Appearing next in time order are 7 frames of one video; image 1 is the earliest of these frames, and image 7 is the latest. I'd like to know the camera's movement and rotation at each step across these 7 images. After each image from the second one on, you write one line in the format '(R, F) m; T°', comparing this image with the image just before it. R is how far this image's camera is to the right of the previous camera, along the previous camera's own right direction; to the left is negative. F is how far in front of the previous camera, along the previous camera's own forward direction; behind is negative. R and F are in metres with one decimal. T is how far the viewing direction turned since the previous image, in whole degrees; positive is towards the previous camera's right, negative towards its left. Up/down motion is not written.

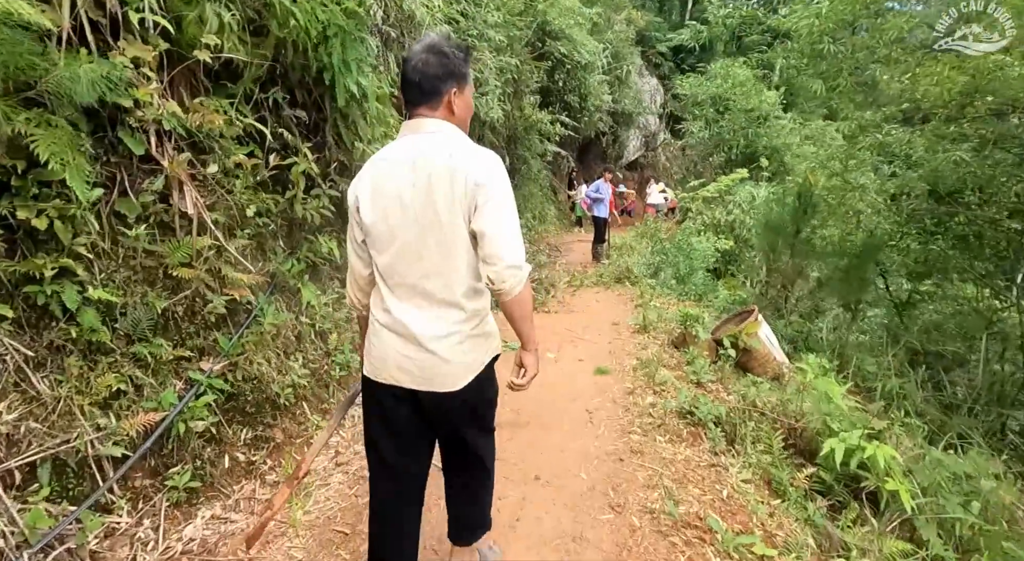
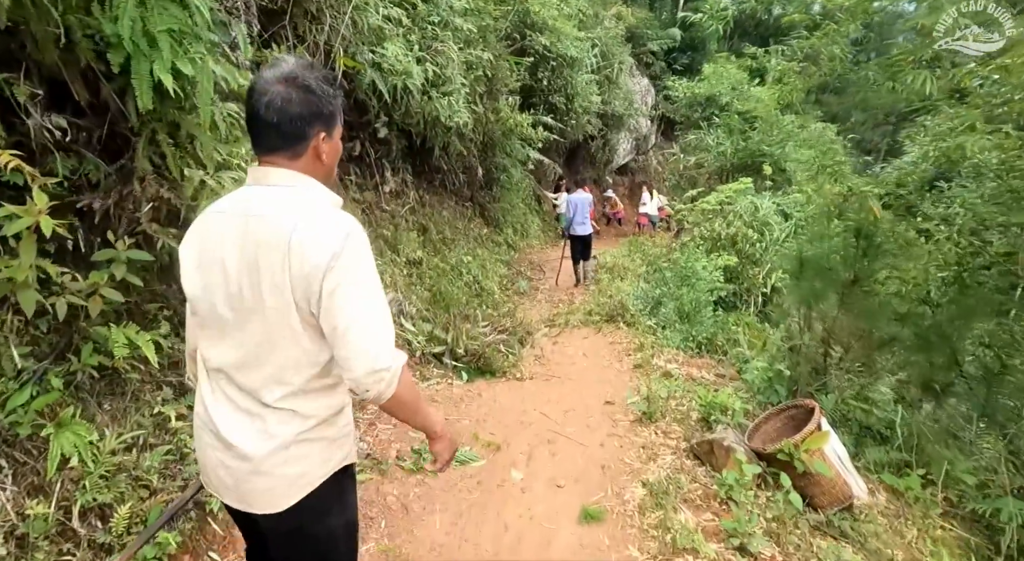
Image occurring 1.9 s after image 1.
(+0.2, +1.5) m; +1°
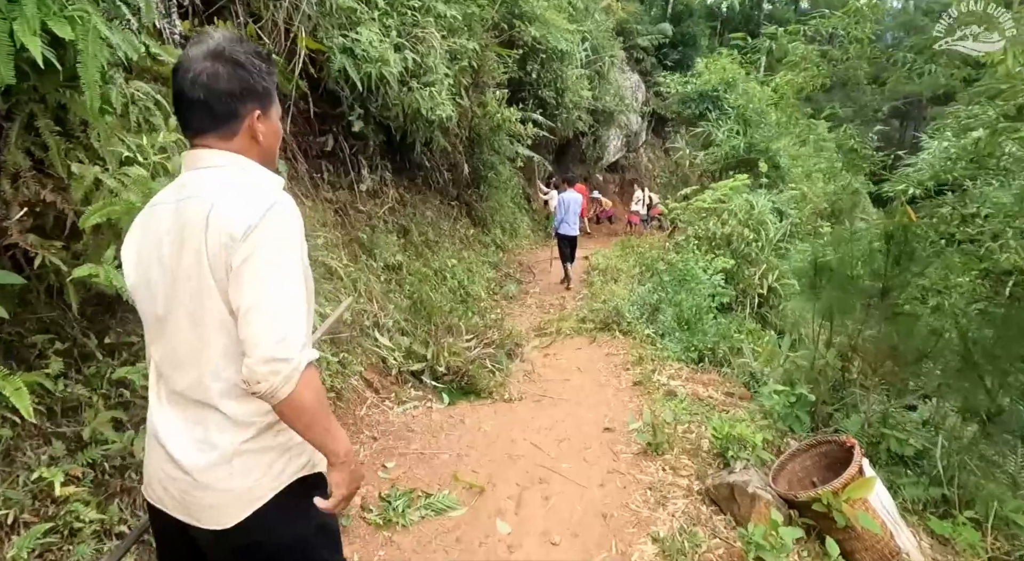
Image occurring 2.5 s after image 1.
(0.0, +0.5) m; +1°
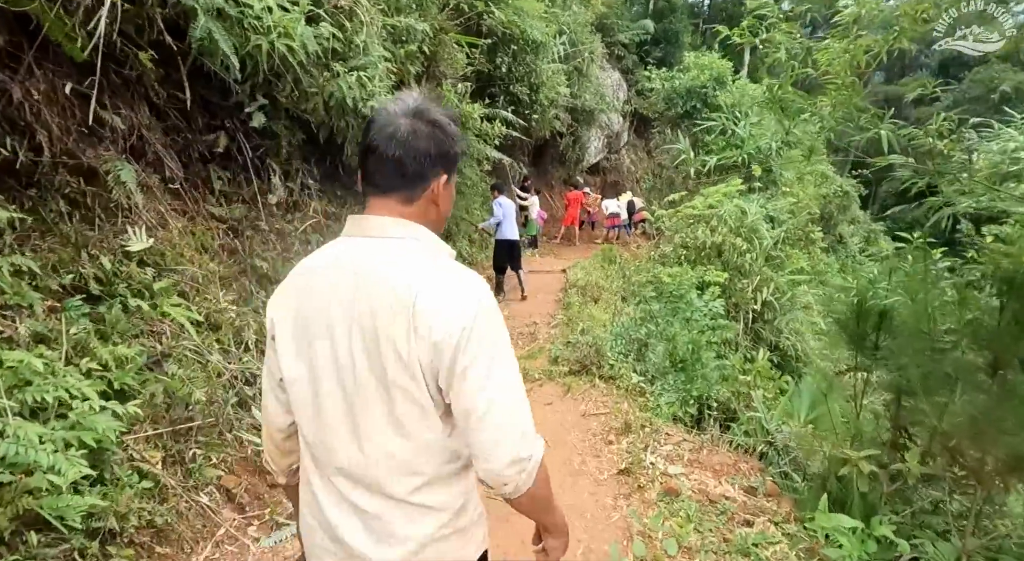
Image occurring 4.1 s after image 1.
(+0.3, +1.3) m; +2°
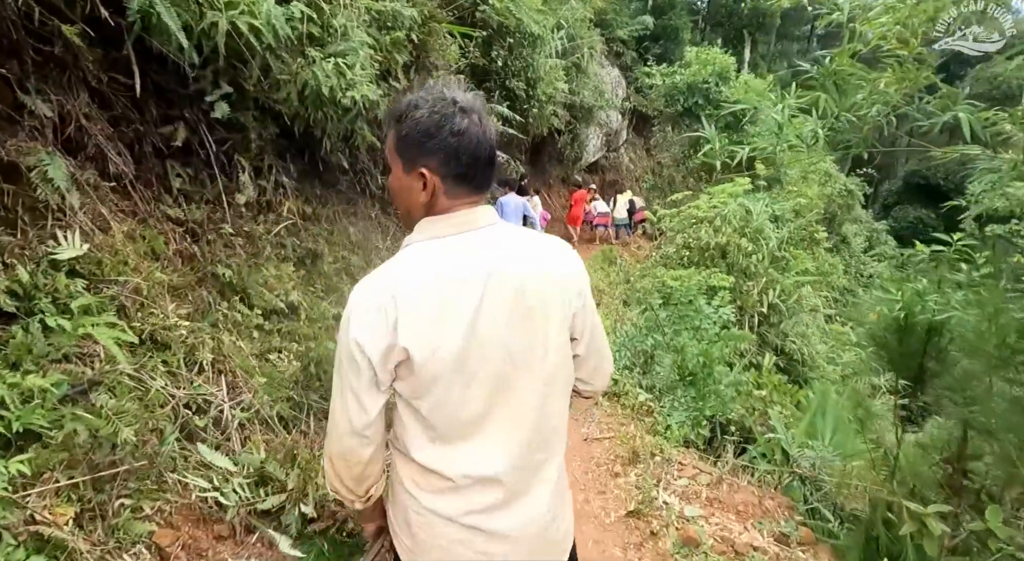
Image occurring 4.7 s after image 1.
(0.0, +0.5) m; 0°
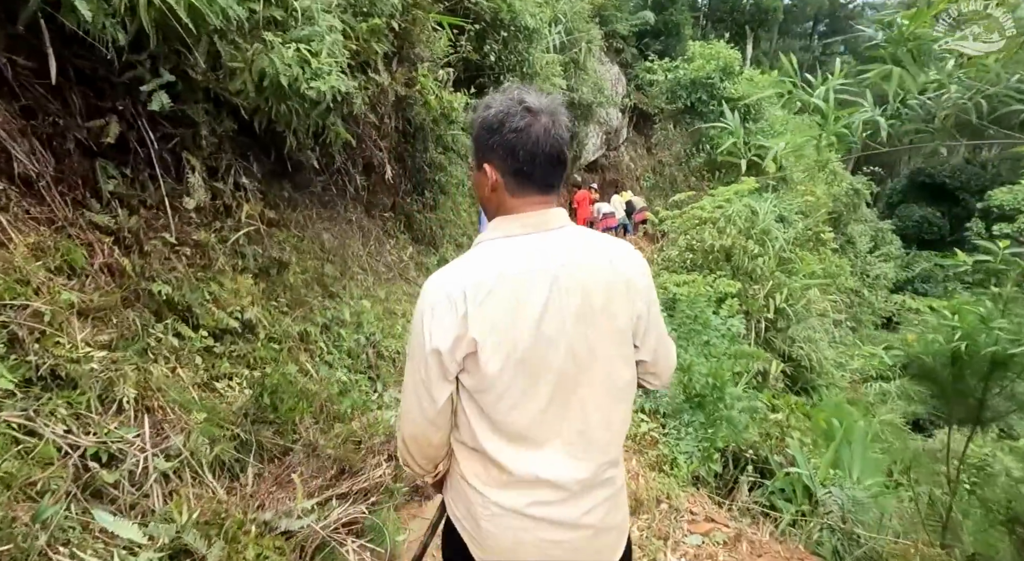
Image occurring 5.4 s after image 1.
(+0.1, +0.5) m; 0°
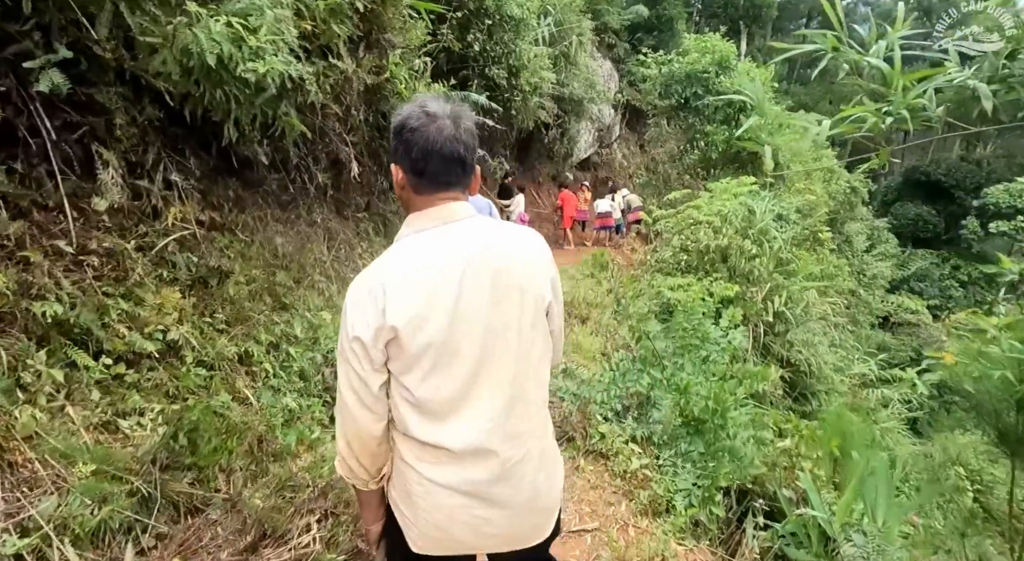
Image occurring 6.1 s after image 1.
(+0.1, +0.6) m; +1°
